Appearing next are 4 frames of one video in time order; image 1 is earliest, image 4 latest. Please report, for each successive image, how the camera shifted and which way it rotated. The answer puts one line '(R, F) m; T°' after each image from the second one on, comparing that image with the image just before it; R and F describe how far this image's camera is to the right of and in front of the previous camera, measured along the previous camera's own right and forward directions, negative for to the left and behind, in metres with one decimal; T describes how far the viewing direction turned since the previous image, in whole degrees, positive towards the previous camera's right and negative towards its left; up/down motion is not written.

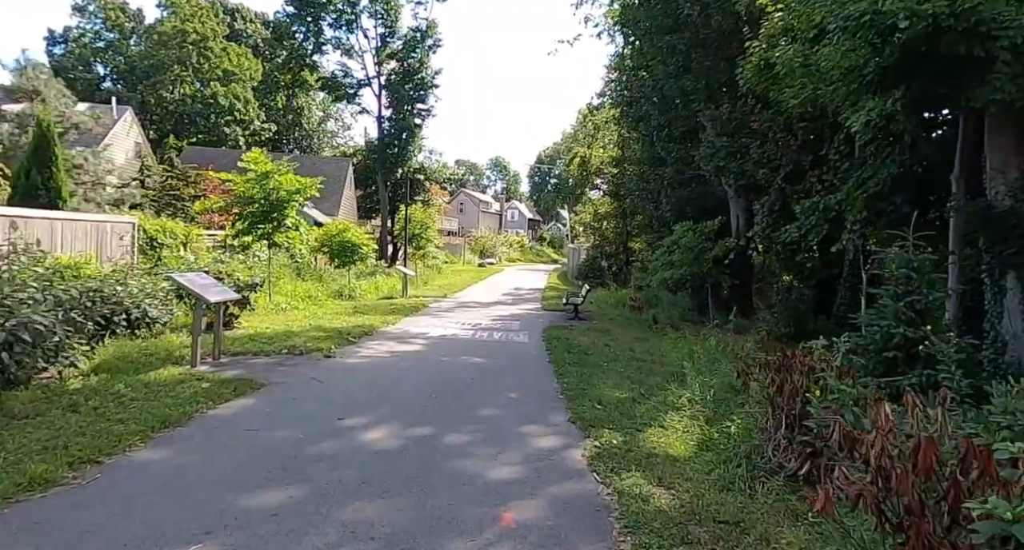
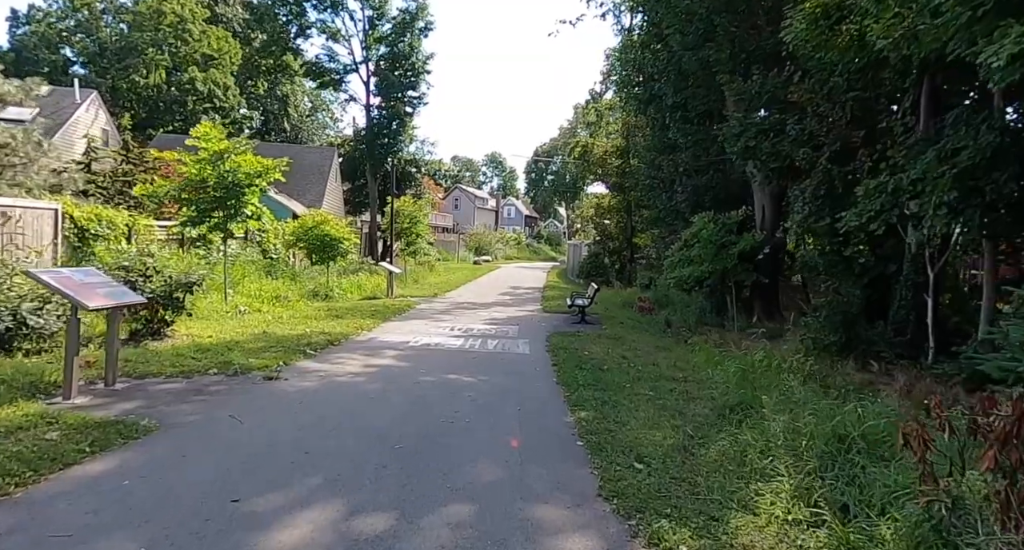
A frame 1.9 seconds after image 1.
(0.0, +1.9) m; 0°
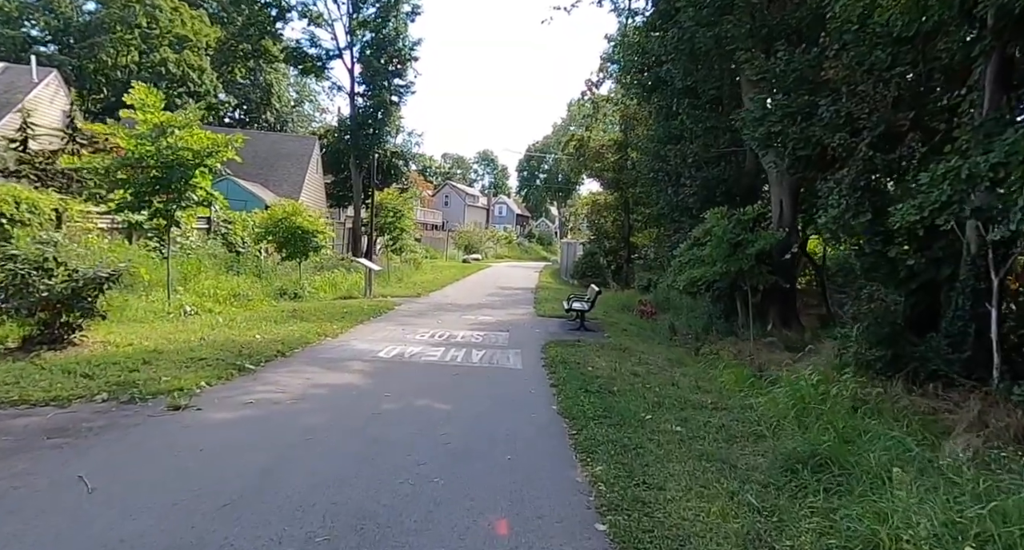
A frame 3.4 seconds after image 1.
(0.0, +1.5) m; +1°
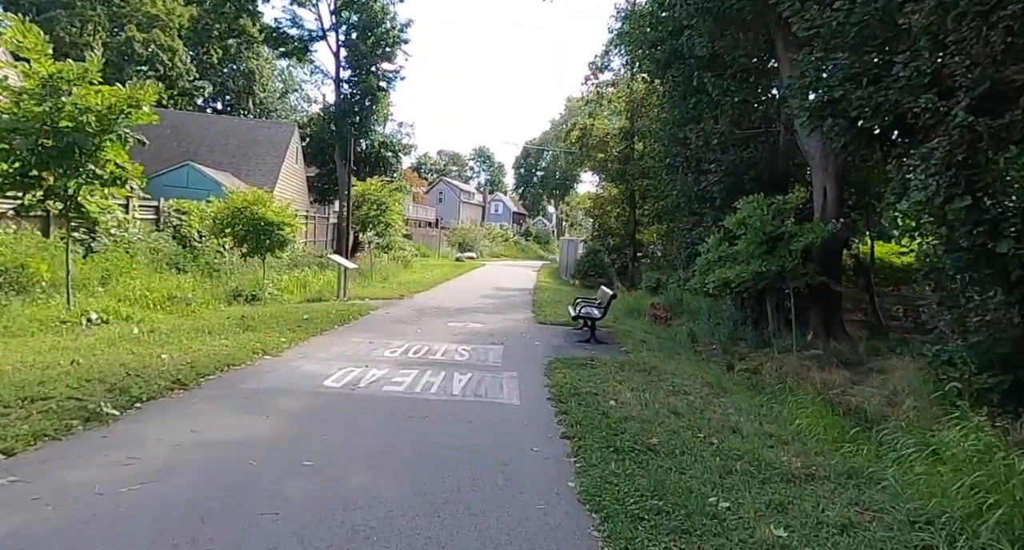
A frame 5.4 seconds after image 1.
(0.0, +2.1) m; 0°
